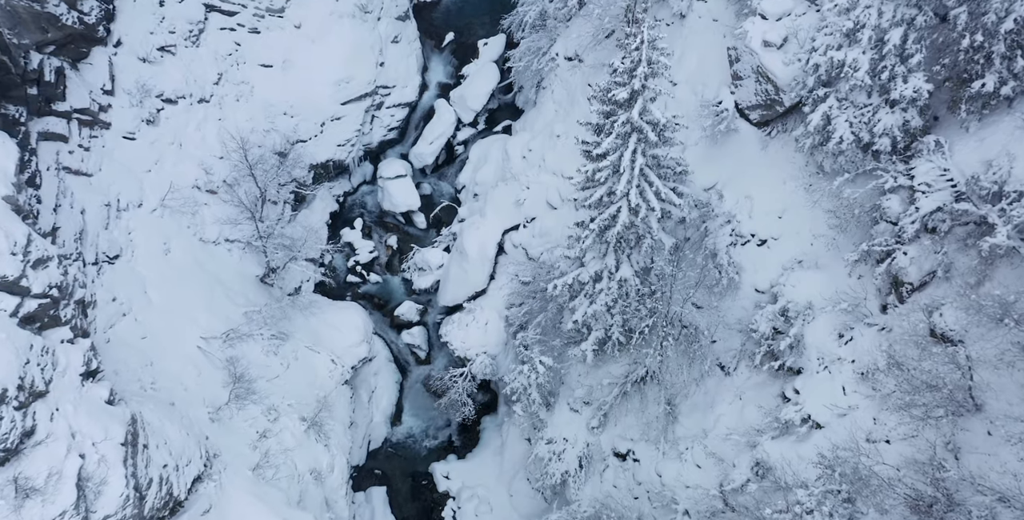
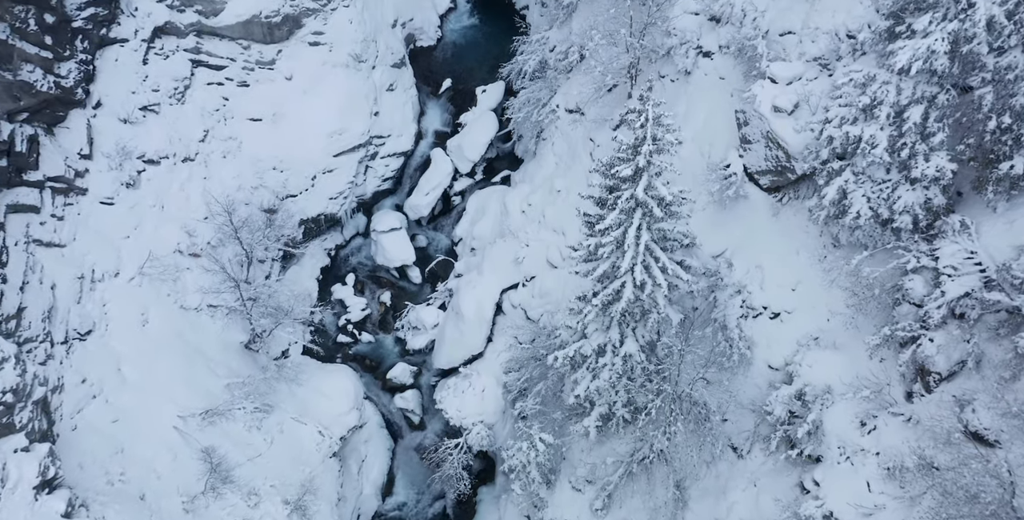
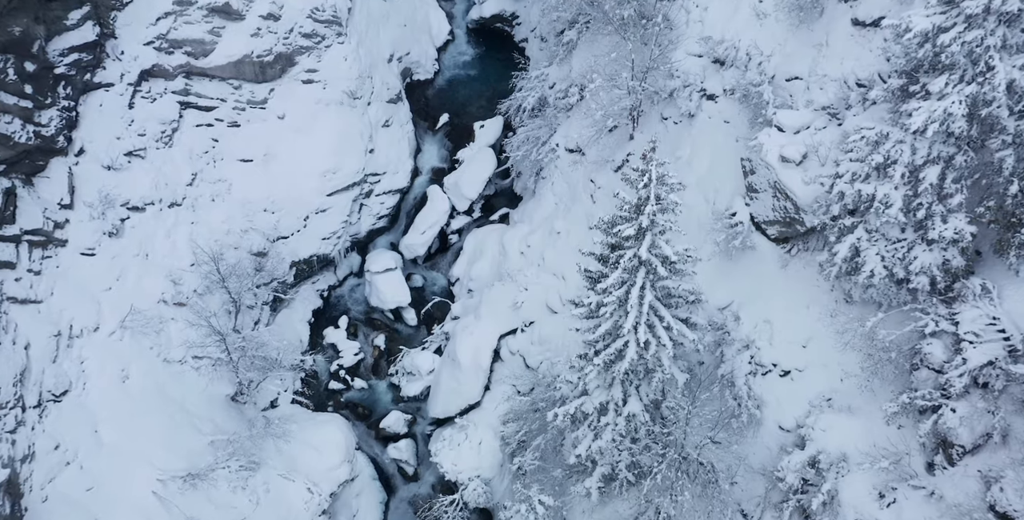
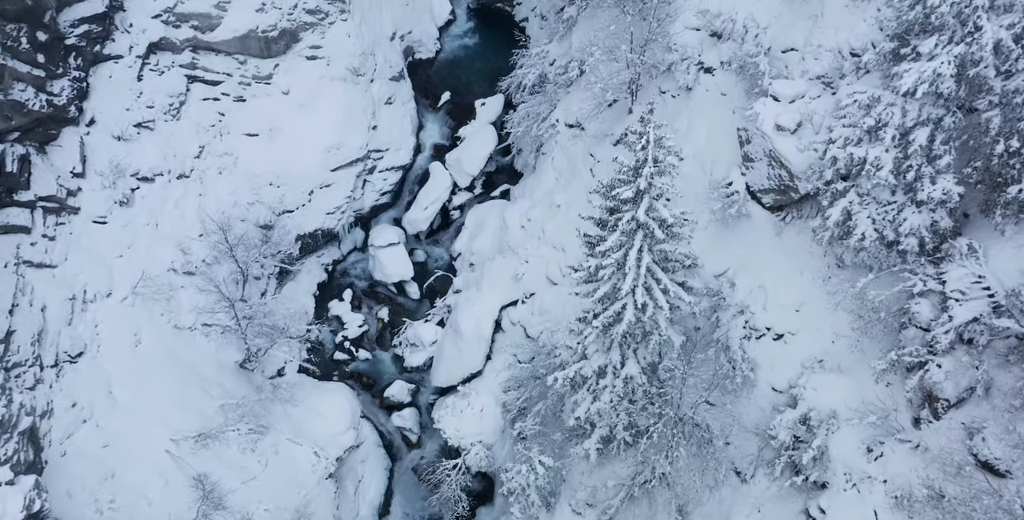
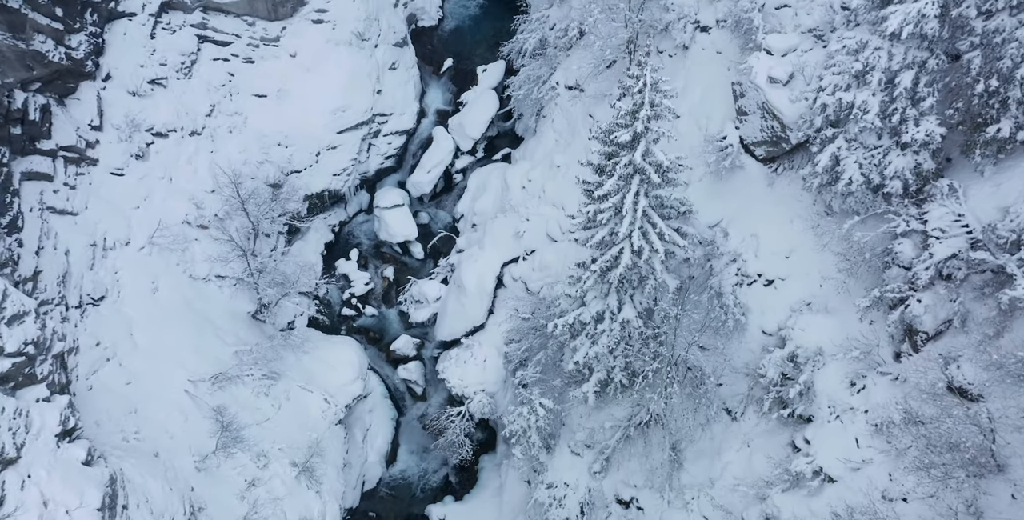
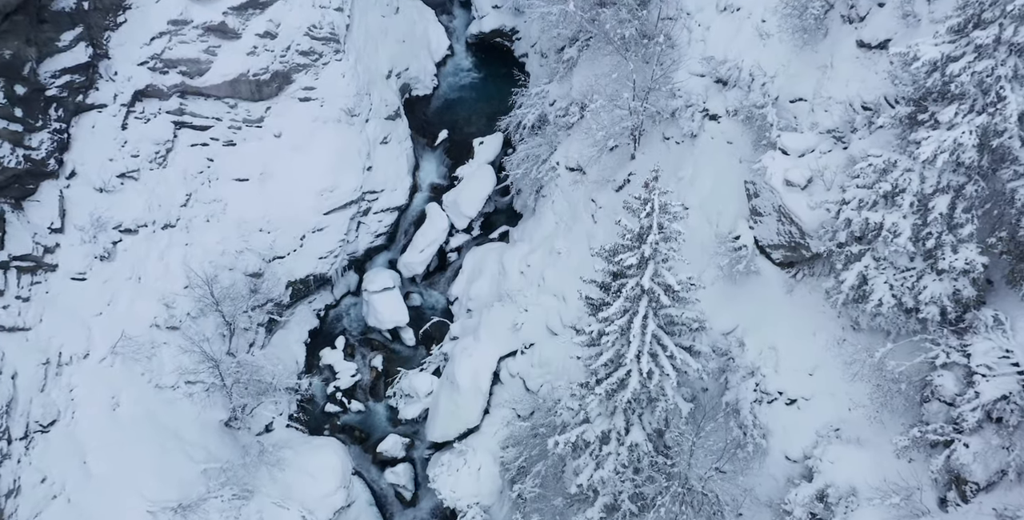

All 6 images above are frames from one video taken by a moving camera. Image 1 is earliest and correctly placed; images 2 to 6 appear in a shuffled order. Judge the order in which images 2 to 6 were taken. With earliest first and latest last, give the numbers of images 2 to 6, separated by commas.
5, 2, 4, 3, 6
